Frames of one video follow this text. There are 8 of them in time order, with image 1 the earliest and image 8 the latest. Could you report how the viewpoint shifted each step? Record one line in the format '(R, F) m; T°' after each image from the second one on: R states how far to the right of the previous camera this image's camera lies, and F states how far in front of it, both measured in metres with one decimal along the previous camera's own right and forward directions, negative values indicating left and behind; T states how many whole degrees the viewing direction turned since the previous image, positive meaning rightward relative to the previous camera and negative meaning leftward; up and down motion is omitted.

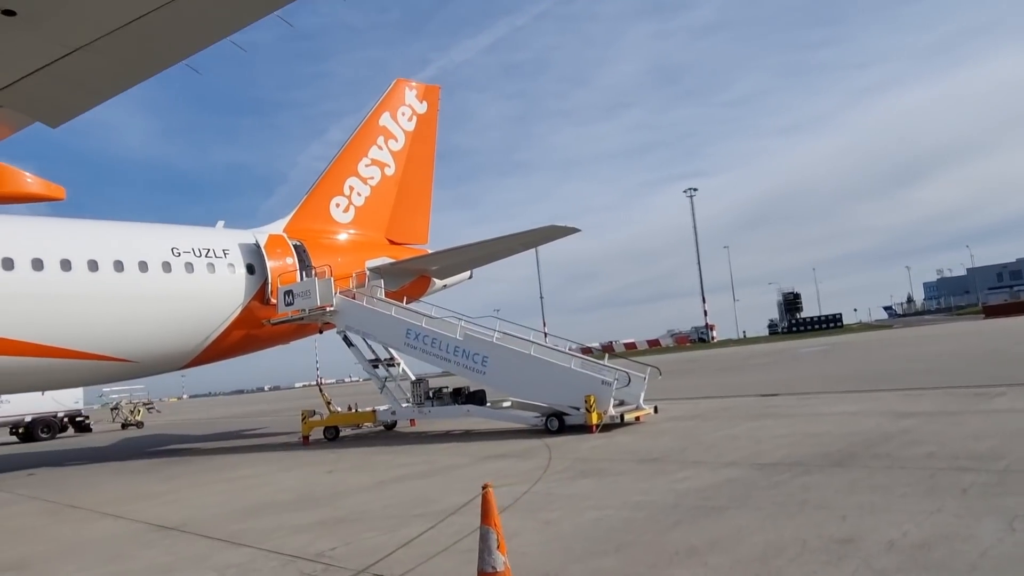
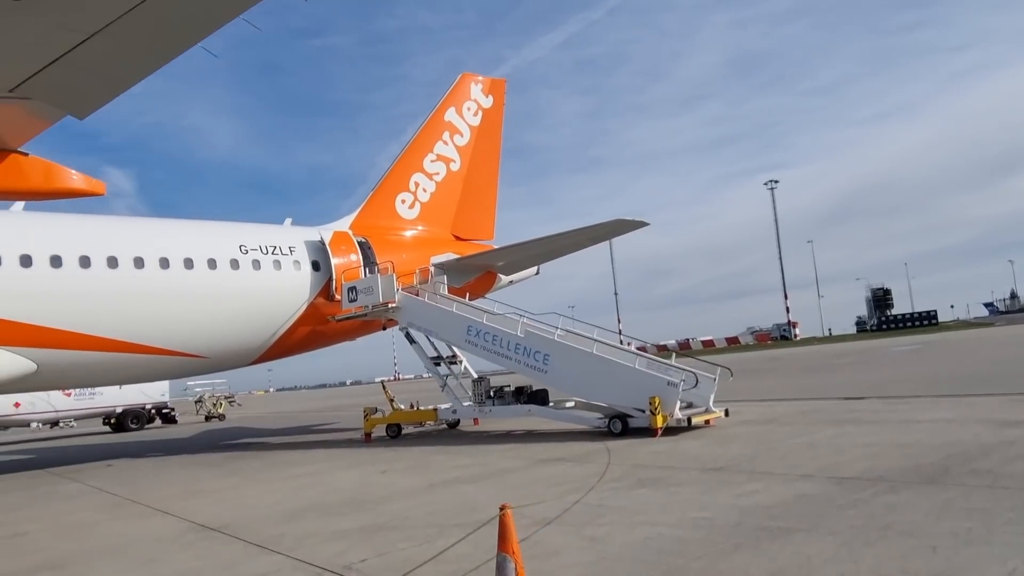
(+0.3, +0.5) m; -6°
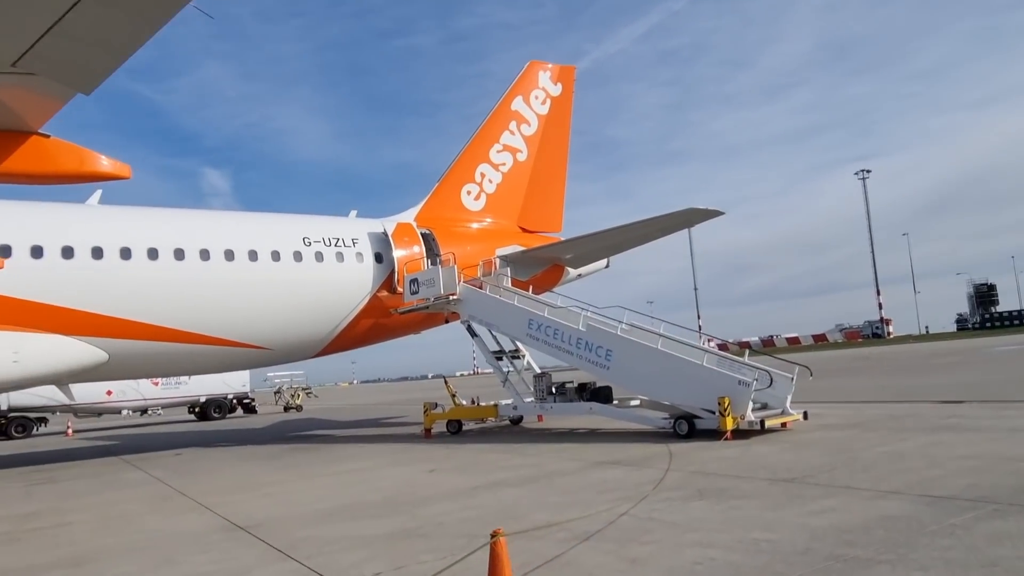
(+0.3, +0.7) m; -6°
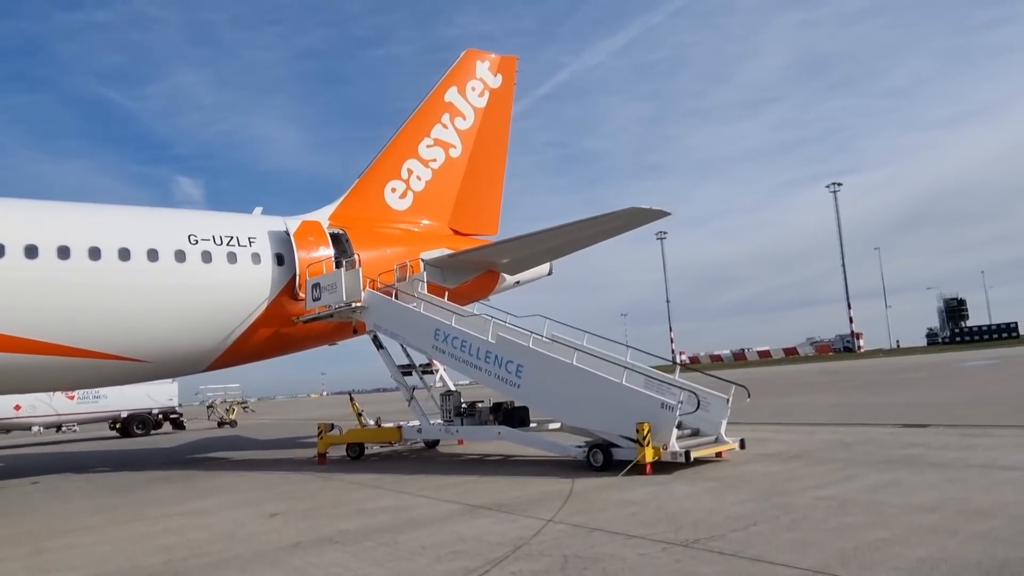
(+1.3, +1.9) m; +2°
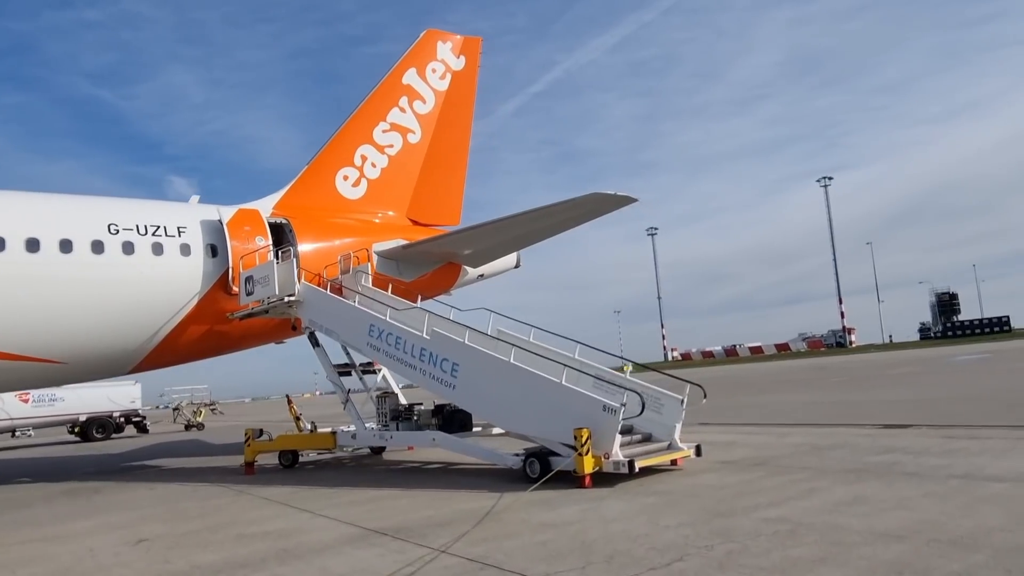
(+0.9, +1.2) m; 0°
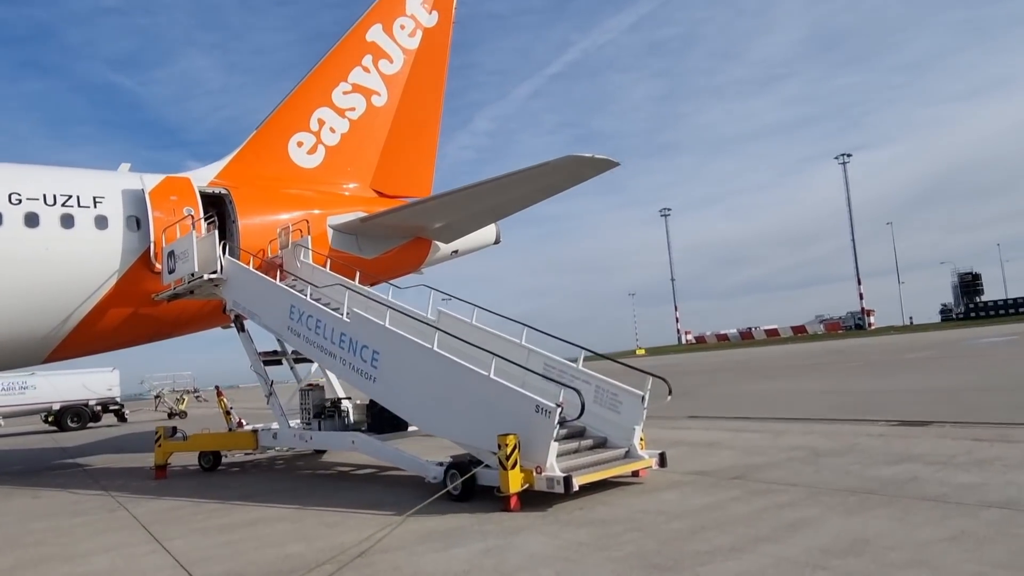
(+1.0, +1.9) m; -1°
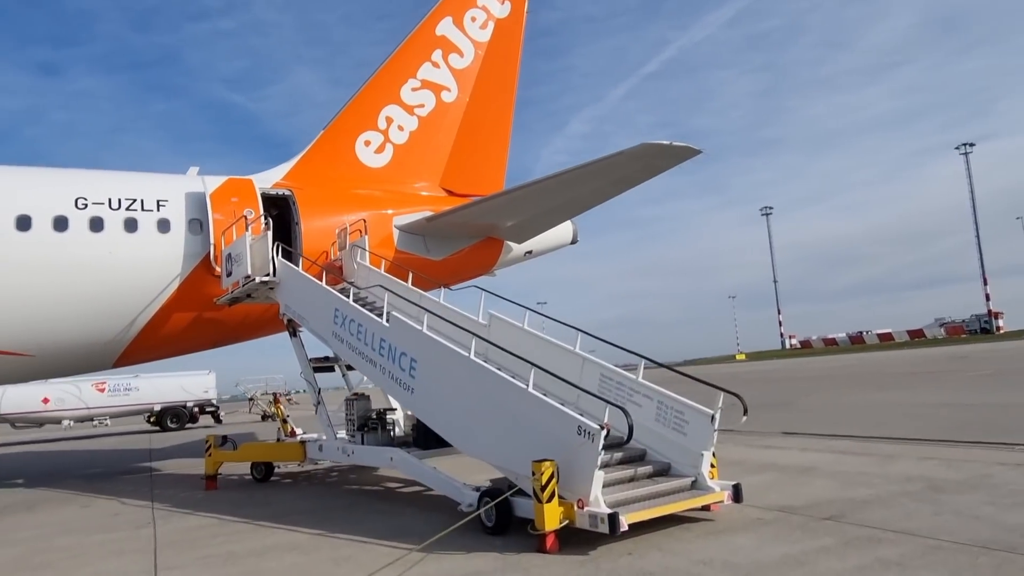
(+0.5, +1.0) m; -8°
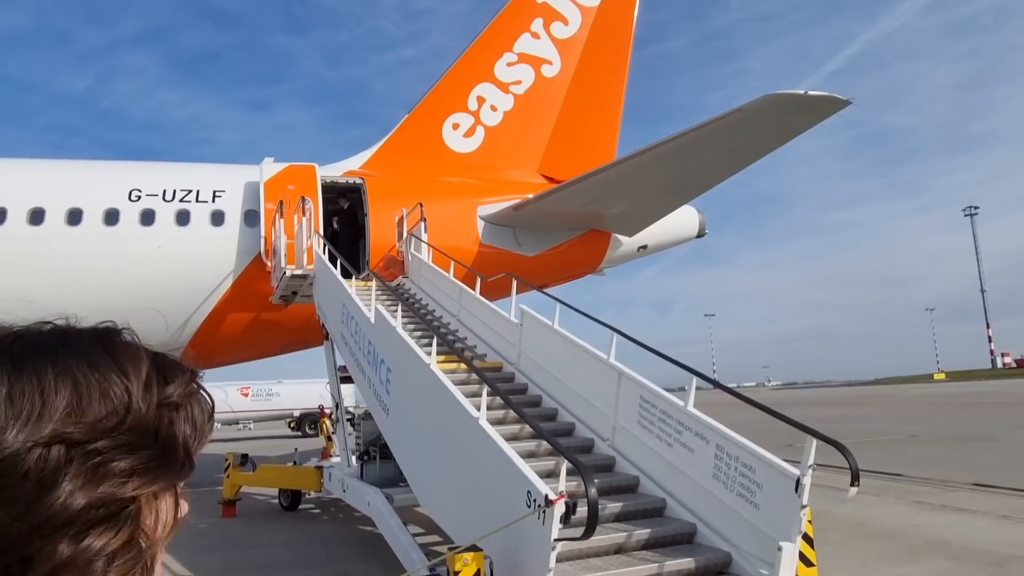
(+1.2, +2.5) m; -13°
